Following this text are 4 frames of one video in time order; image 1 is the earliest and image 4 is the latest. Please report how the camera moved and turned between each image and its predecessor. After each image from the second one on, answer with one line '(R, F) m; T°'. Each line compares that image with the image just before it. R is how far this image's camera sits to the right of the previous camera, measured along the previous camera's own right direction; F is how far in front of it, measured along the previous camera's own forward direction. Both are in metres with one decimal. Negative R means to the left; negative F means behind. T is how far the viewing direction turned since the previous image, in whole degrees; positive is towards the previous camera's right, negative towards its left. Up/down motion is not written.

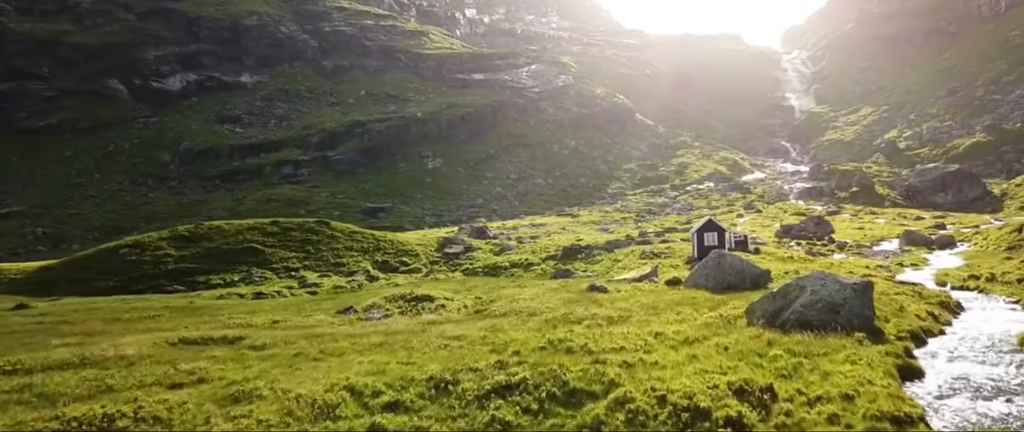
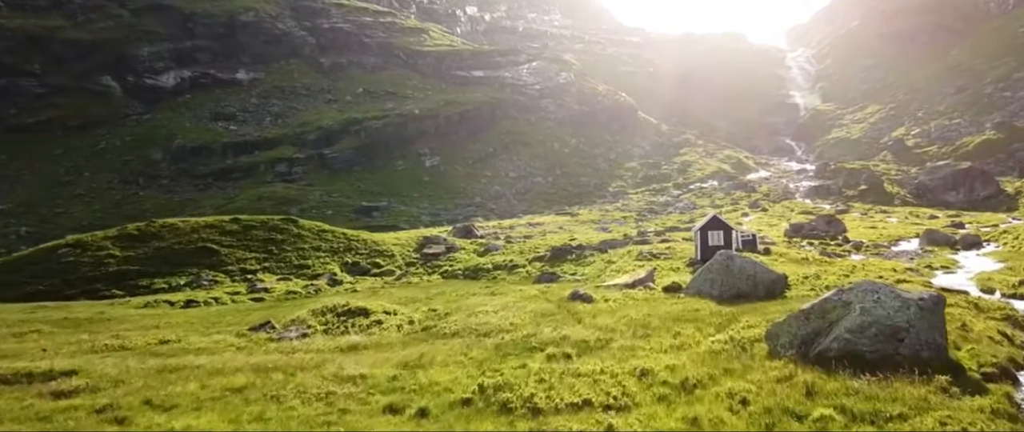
(+1.6, +7.3) m; 0°
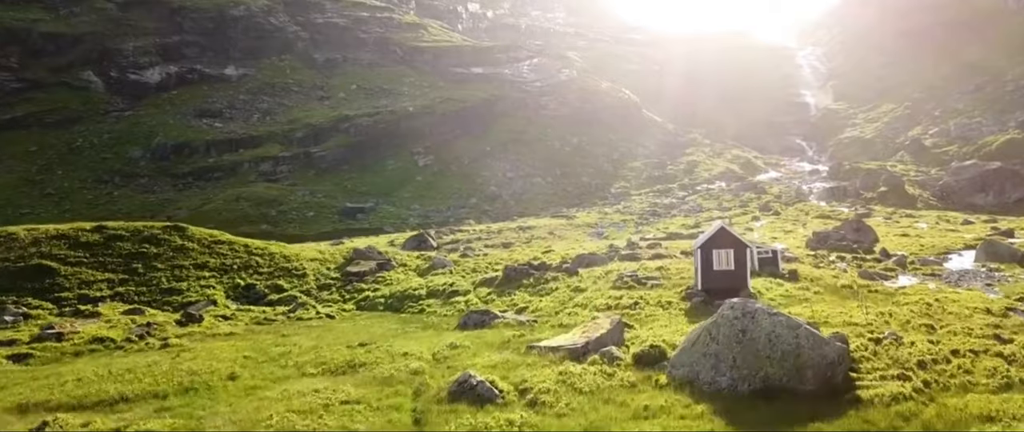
(+4.0, +16.9) m; 0°
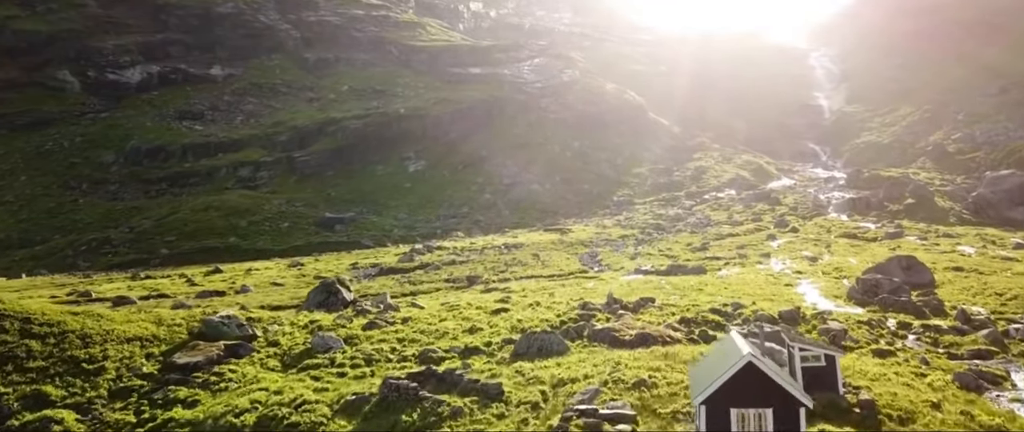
(+4.4, +20.0) m; -1°
